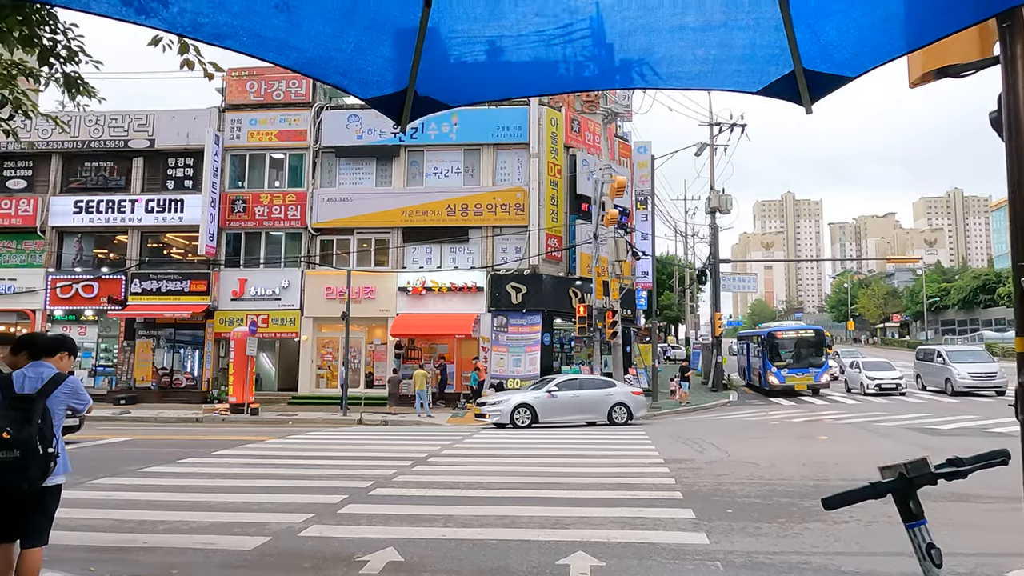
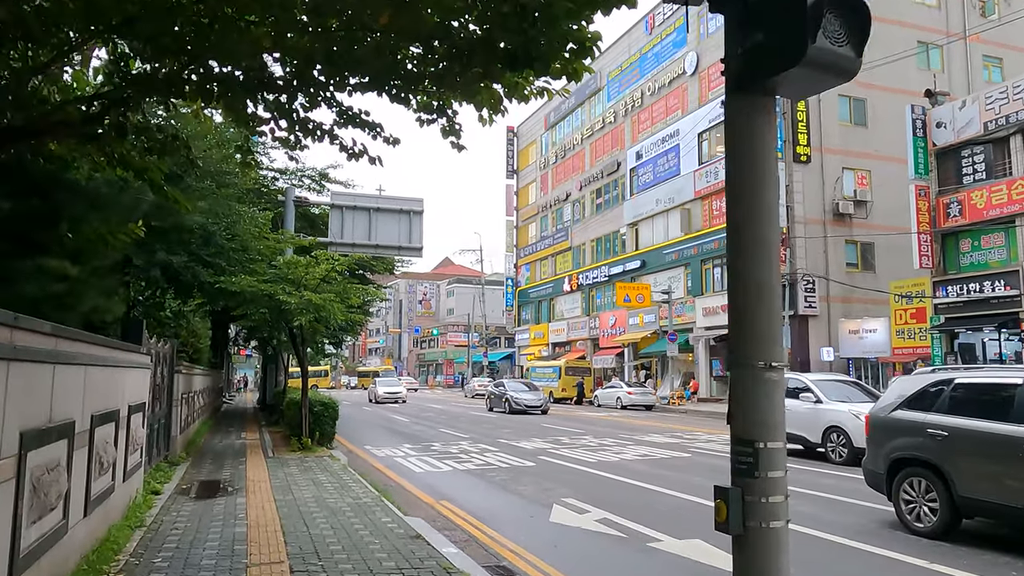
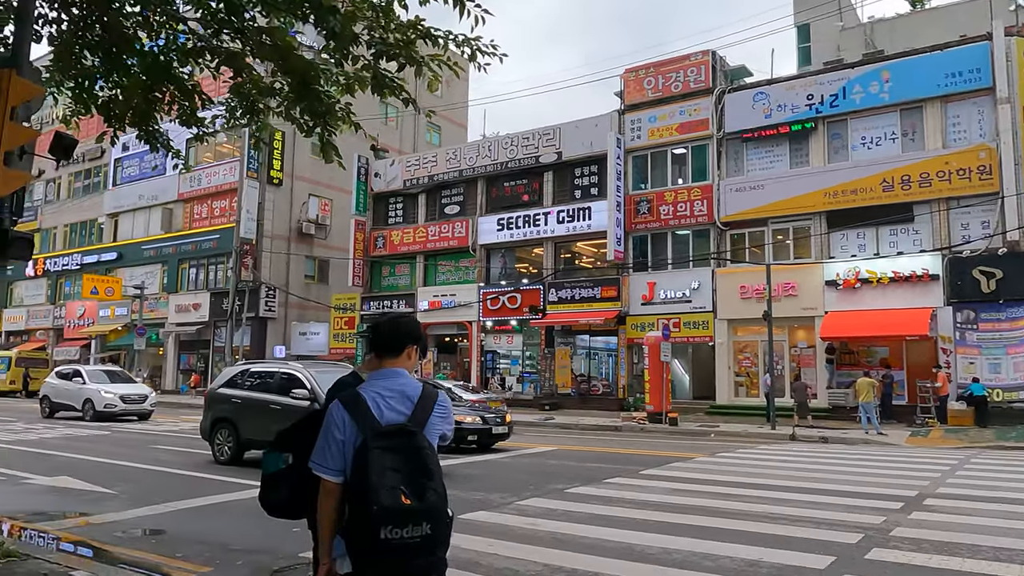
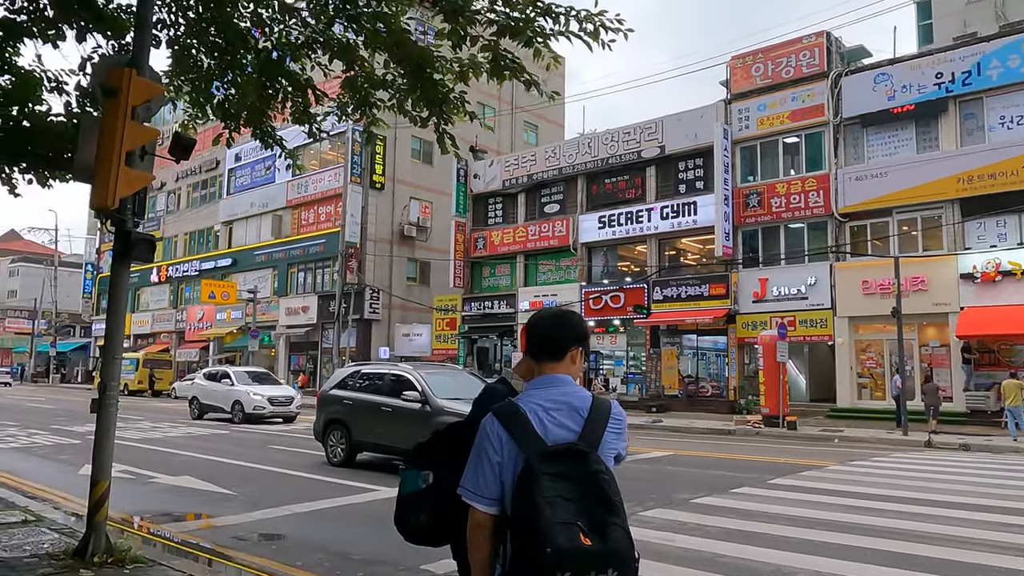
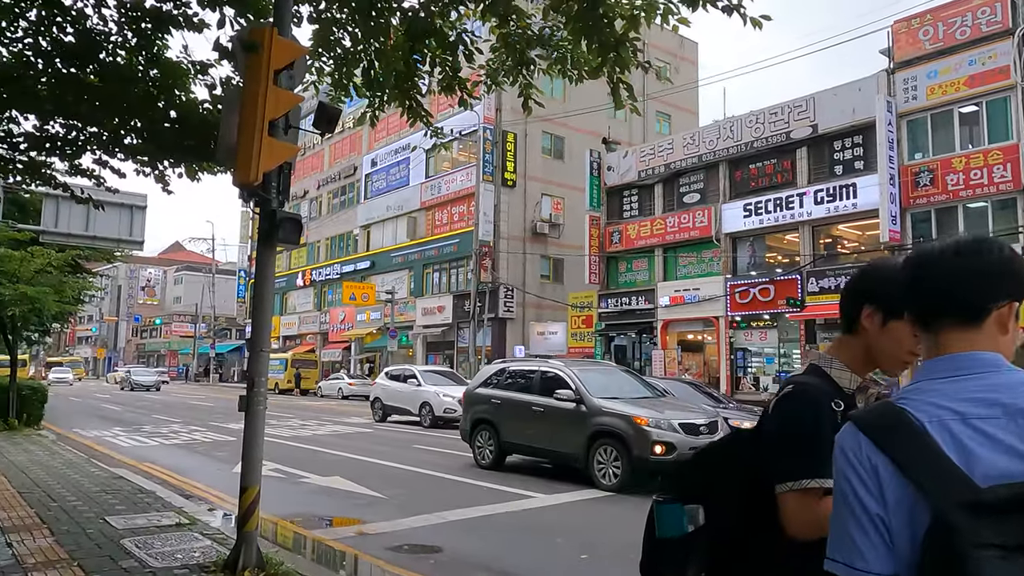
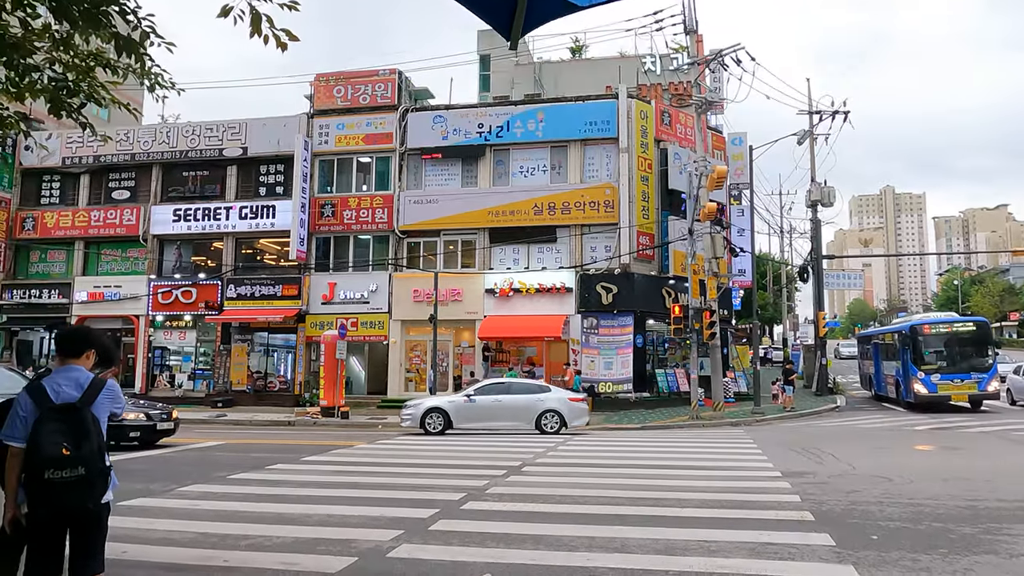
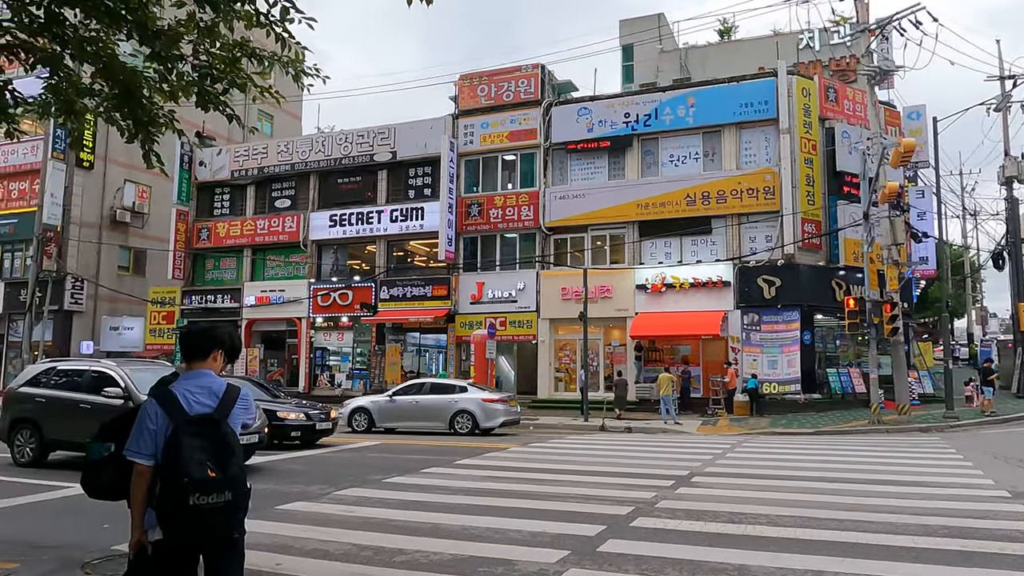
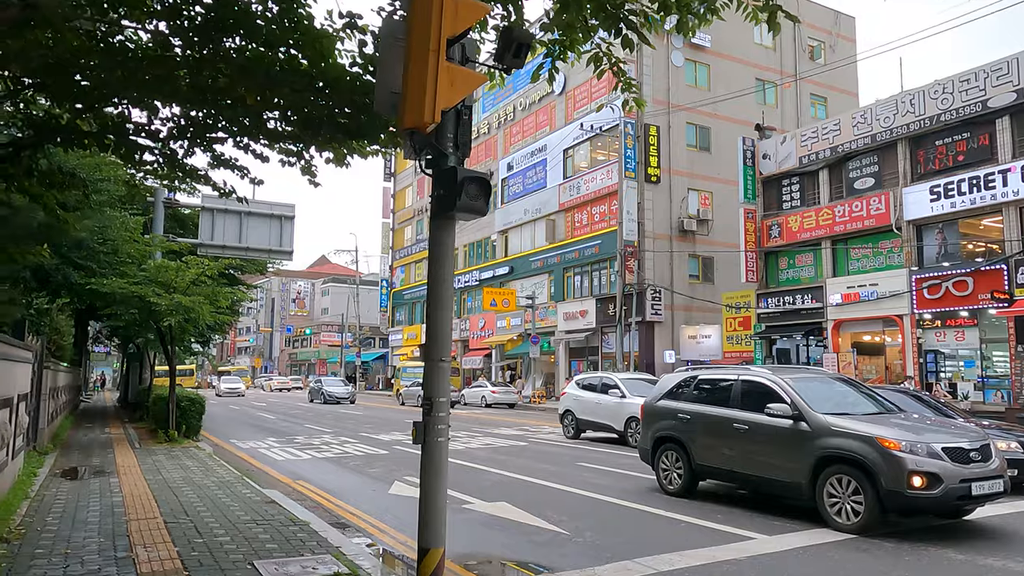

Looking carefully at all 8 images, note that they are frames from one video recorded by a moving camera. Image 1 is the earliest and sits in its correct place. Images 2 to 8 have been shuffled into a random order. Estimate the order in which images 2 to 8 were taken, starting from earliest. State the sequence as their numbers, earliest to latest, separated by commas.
6, 7, 3, 4, 5, 8, 2
